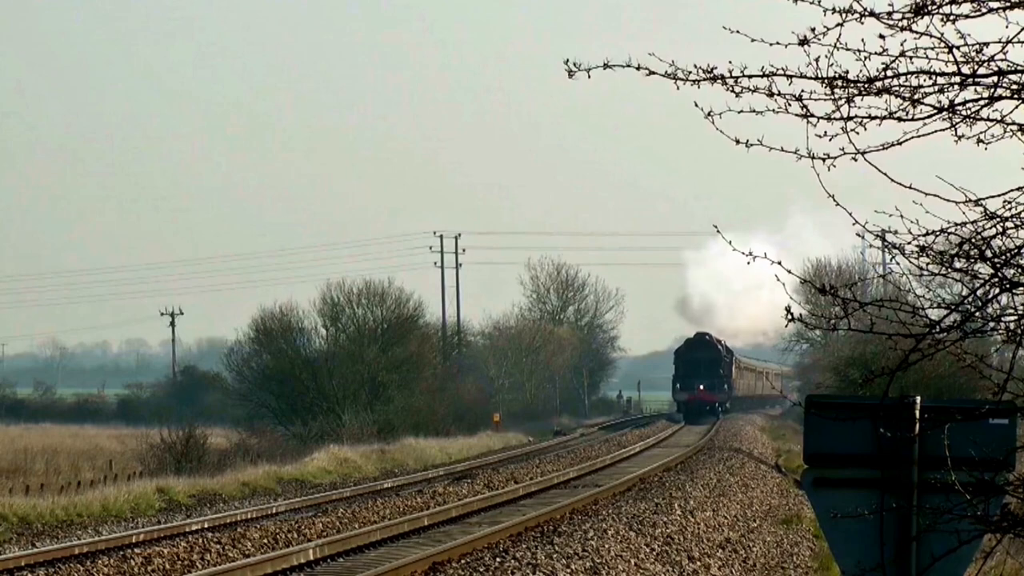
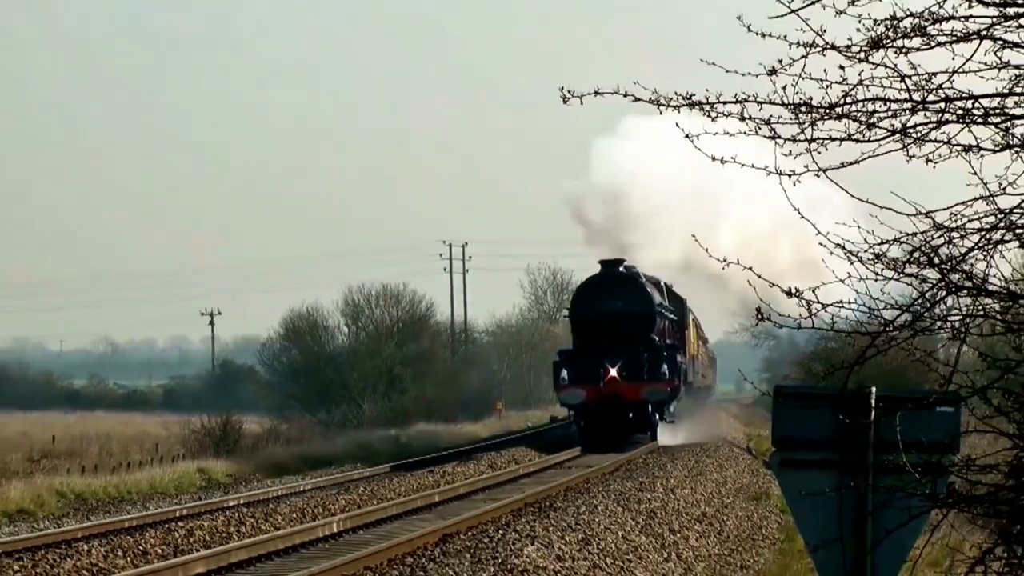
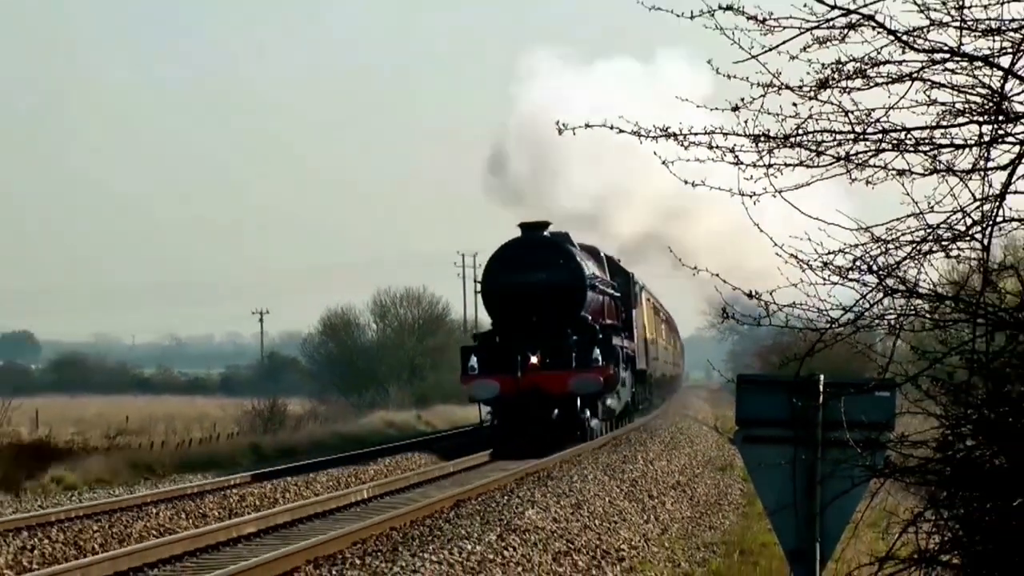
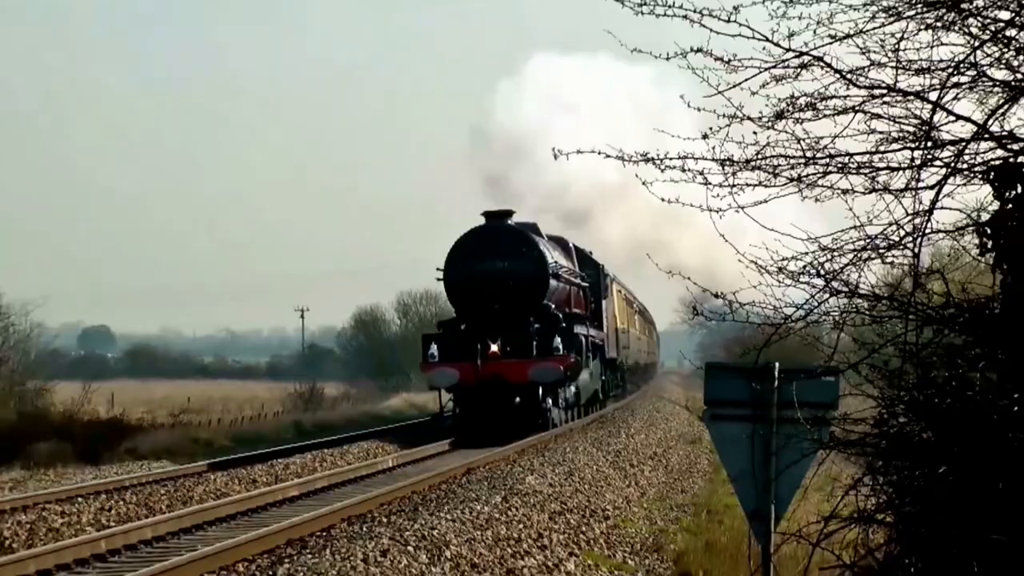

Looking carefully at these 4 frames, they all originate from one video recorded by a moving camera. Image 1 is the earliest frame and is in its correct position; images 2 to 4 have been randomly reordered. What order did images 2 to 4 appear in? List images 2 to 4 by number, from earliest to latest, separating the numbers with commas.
2, 3, 4
